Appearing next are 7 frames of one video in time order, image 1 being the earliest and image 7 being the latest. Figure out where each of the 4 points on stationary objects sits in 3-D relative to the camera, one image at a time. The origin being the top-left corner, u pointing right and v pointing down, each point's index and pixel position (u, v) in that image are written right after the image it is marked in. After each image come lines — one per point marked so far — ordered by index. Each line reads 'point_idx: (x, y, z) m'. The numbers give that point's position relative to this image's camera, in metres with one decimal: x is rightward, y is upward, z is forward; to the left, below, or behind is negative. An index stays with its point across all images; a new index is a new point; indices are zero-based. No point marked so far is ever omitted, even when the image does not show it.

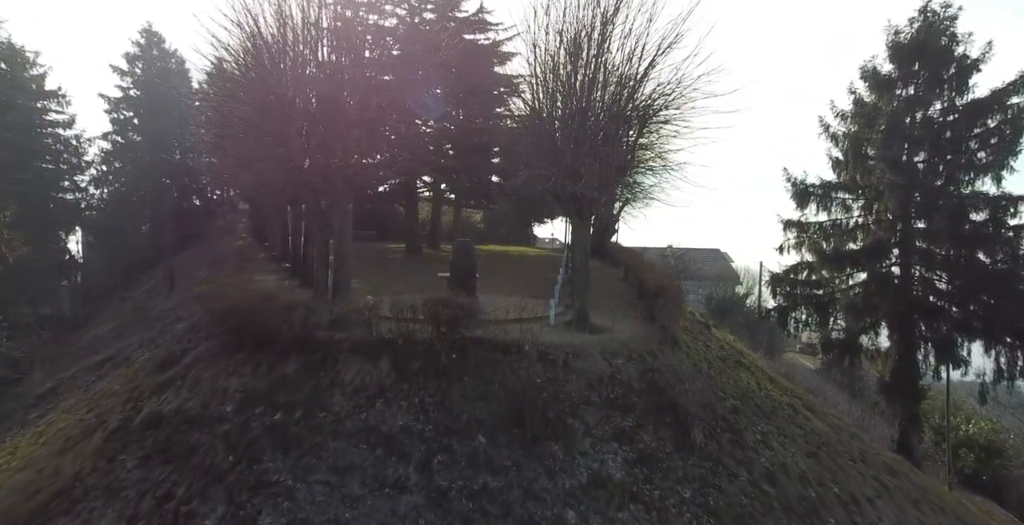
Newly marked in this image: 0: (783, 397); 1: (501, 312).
0: (+5.6, -2.8, +11.7) m
1: (-0.3, -1.1, +12.4) m
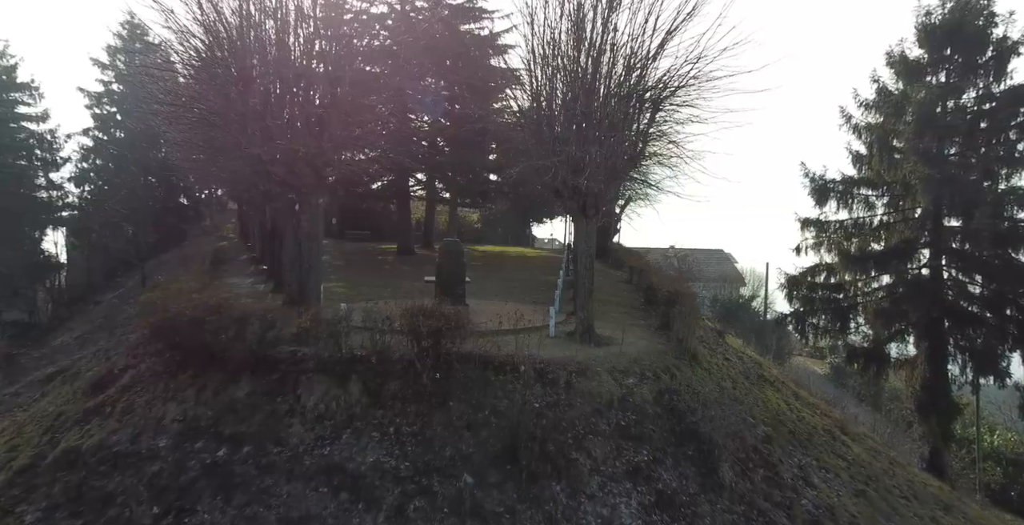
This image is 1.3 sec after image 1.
0: (+5.5, -2.8, +10.3) m
1: (-0.4, -1.1, +10.9) m
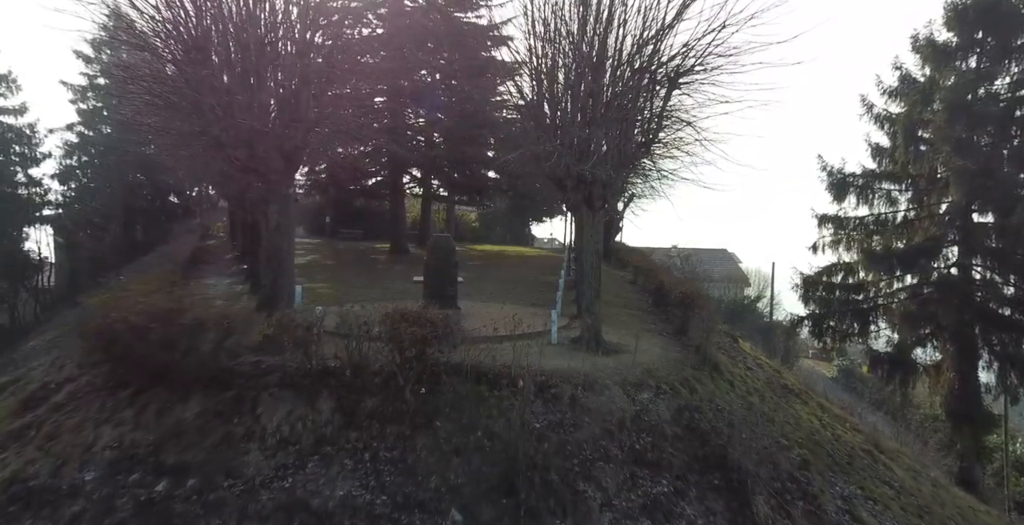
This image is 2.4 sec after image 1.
0: (+5.4, -2.8, +9.2) m
1: (-0.4, -1.1, +9.8) m
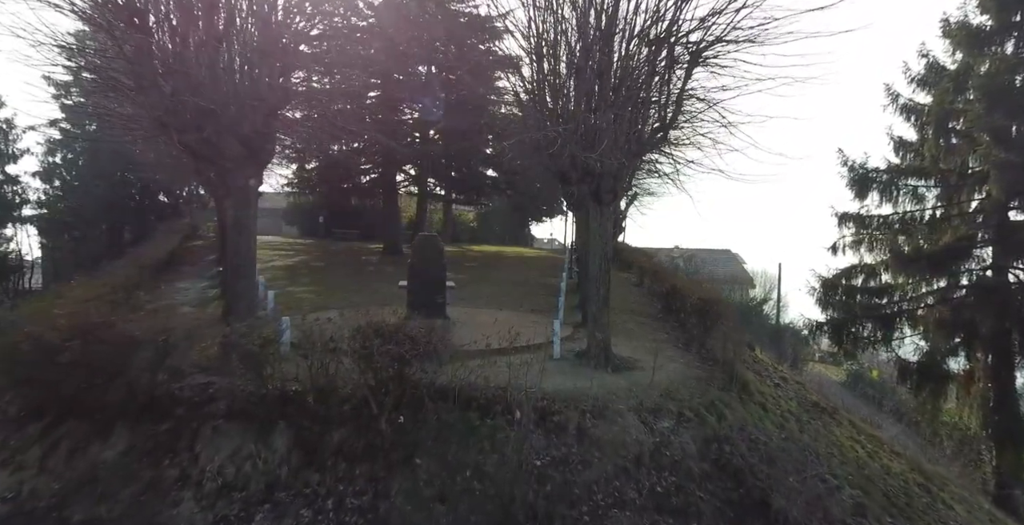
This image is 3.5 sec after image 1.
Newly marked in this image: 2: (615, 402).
0: (+5.4, -2.8, +8.0) m
1: (-0.4, -1.2, +8.6) m
2: (+1.2, -1.6, +6.7) m
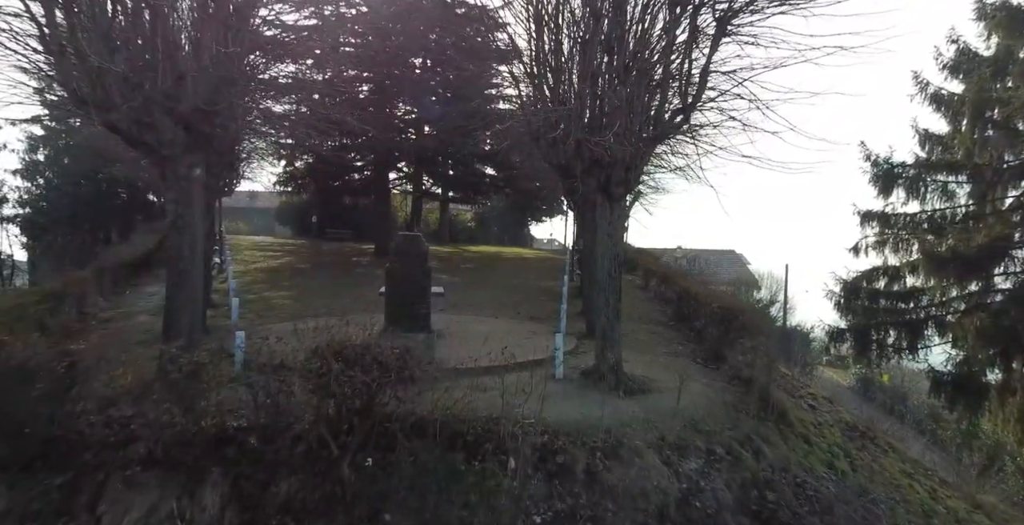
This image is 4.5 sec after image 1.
0: (+5.3, -2.9, +6.8) m
1: (-0.5, -1.2, +7.5) m
2: (+1.2, -1.7, +5.5) m
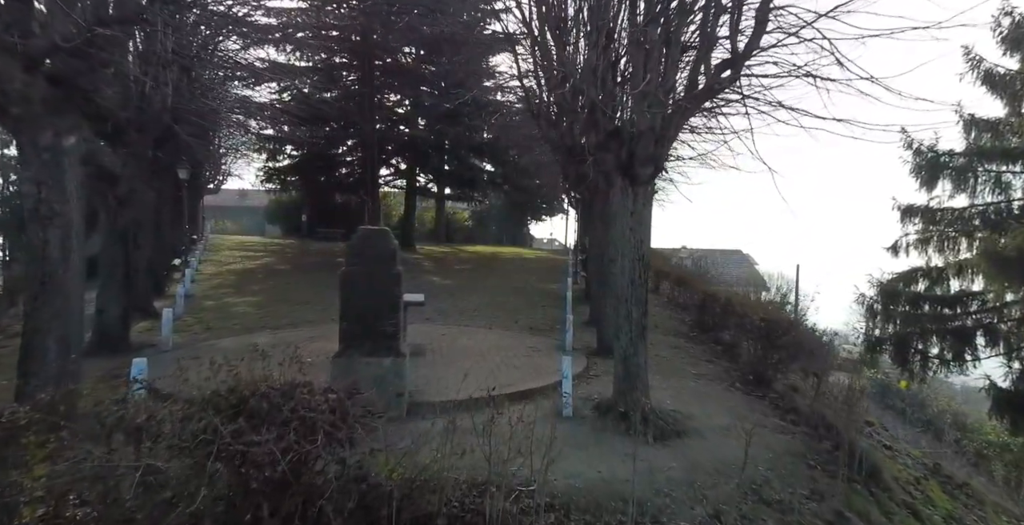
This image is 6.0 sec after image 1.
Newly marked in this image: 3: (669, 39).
0: (+5.3, -2.9, +5.2) m
1: (-0.6, -1.2, +5.8) m
2: (+1.1, -1.7, +3.9) m
3: (+1.4, +2.1, +5.5) m
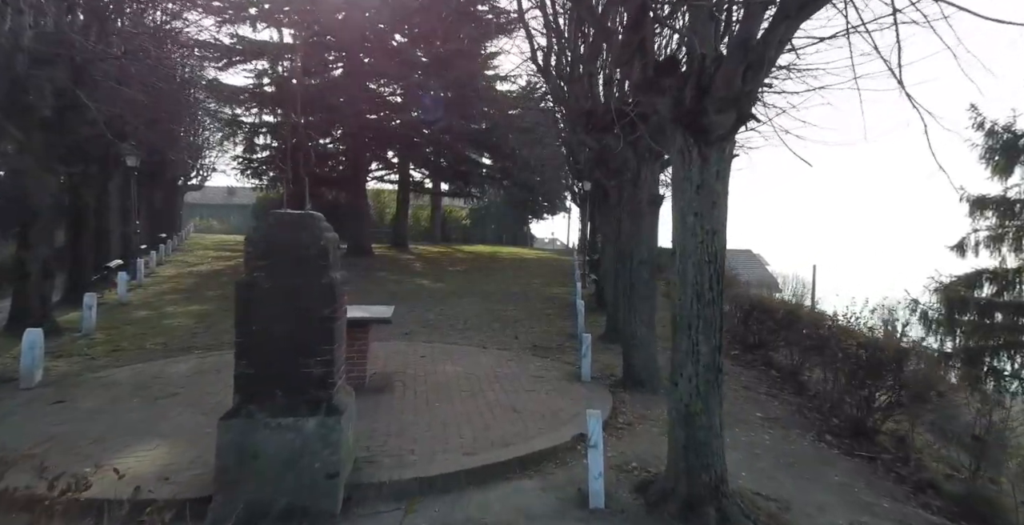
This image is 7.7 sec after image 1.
0: (+5.3, -2.9, +3.2) m
1: (-0.6, -1.3, +3.8) m
2: (+1.1, -1.7, +1.9) m
3: (+1.4, +2.1, +3.4) m
